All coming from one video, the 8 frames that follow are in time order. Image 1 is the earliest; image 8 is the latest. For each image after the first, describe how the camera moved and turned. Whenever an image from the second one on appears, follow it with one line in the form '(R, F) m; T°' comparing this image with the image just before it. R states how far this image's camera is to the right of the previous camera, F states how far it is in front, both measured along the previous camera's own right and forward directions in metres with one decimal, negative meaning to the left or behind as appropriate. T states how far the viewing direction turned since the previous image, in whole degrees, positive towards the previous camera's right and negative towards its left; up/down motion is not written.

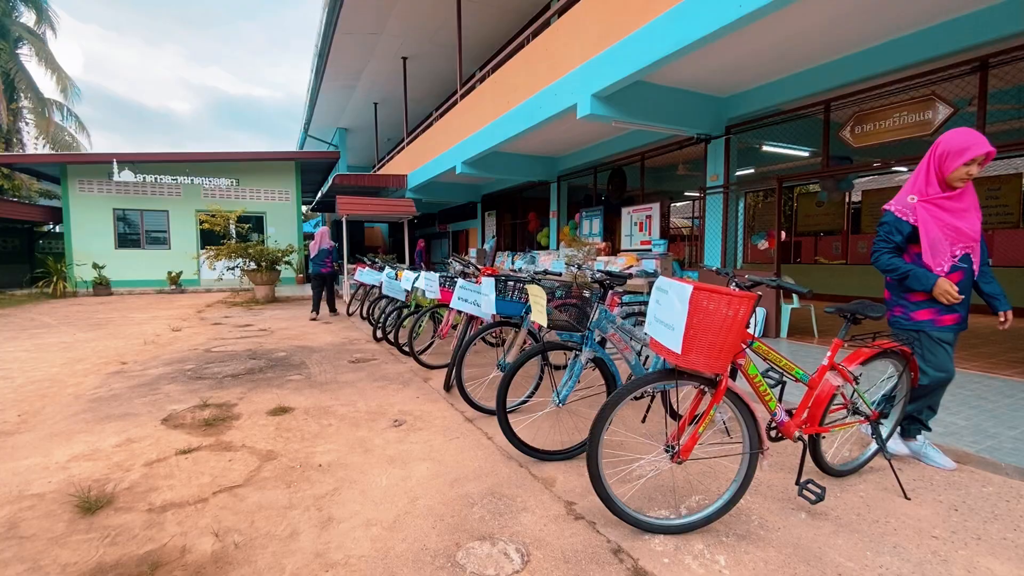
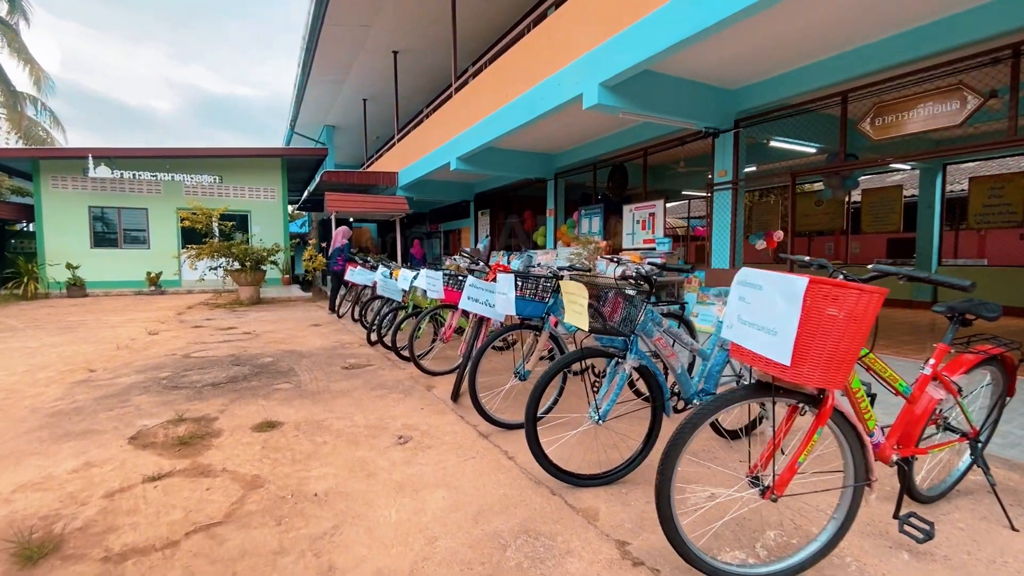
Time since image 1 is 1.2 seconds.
(-0.2, +0.3) m; +1°
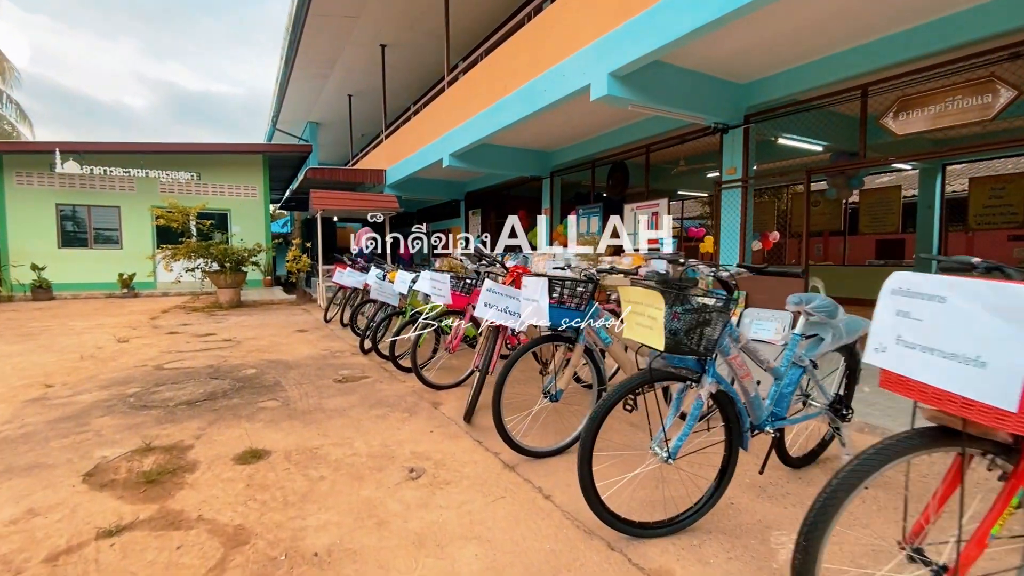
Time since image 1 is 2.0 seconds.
(-0.2, +0.3) m; +2°
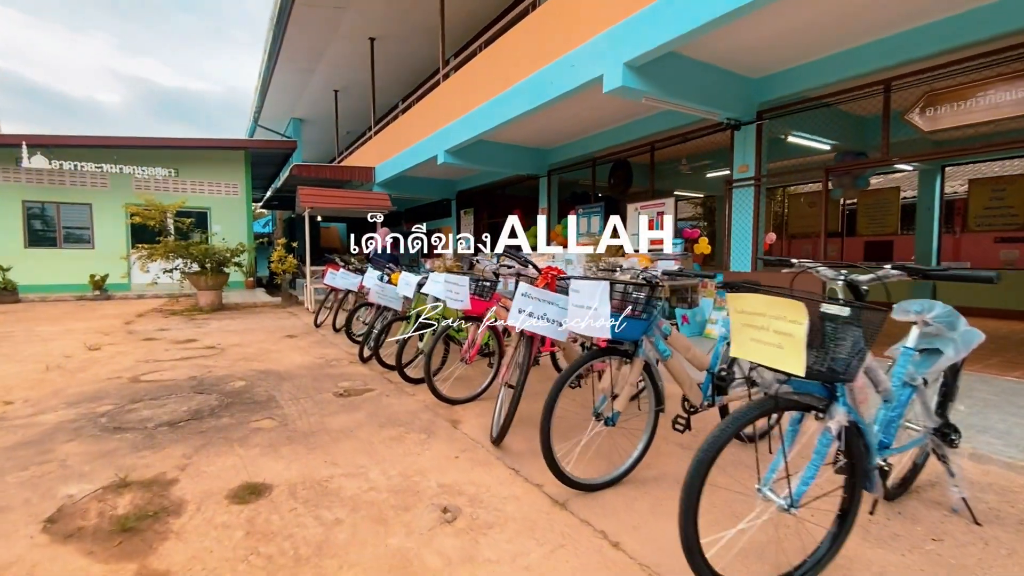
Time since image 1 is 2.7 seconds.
(-0.2, +0.3) m; +2°
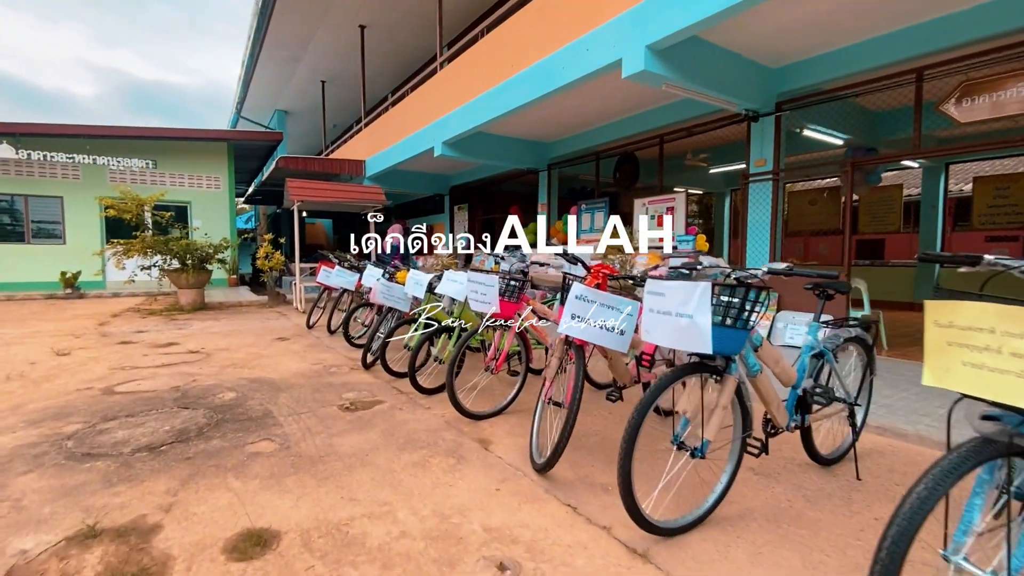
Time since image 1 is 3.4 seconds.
(-0.2, +0.3) m; +2°
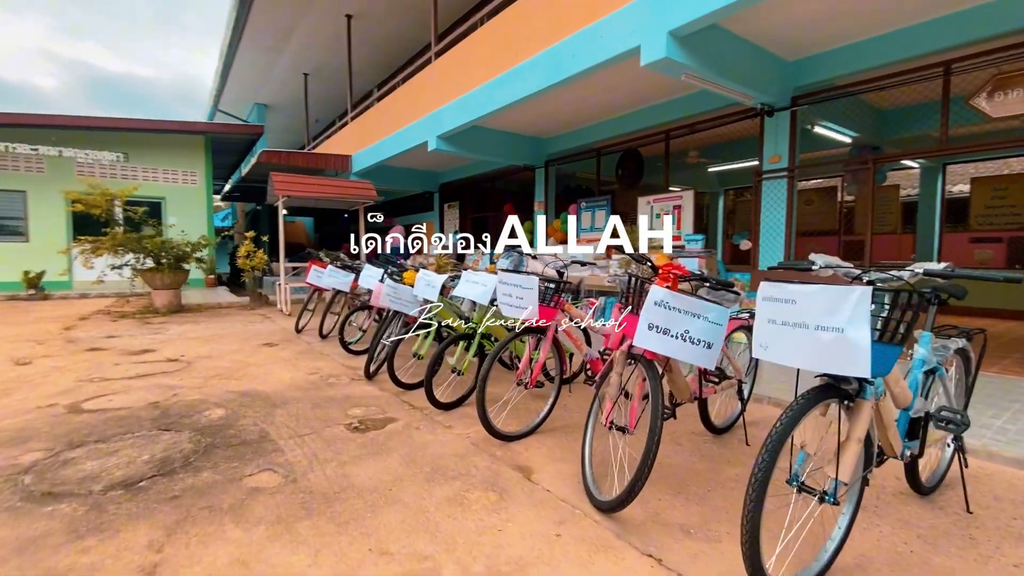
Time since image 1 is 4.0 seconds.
(-0.2, +0.3) m; +2°
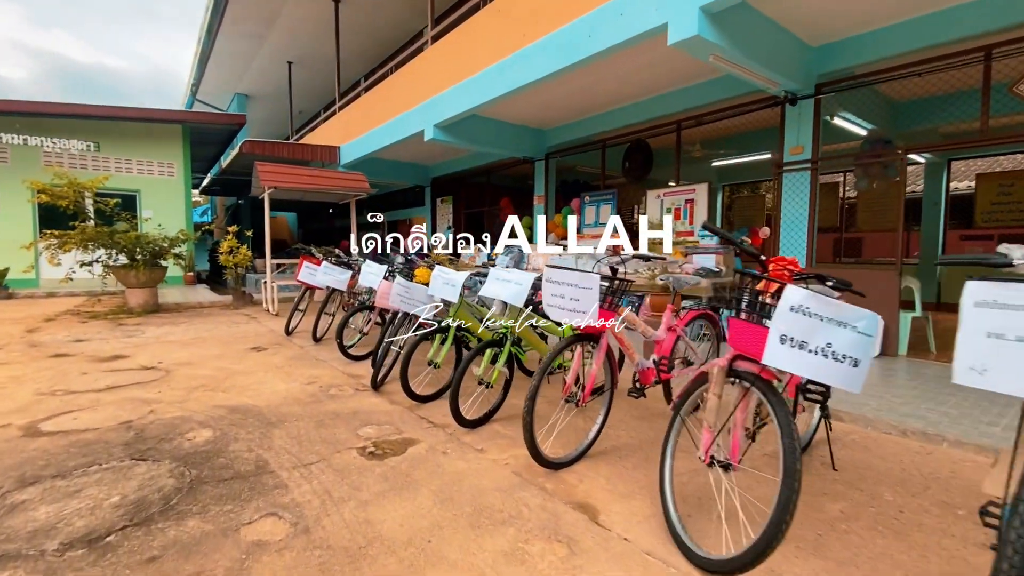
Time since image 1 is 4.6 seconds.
(-0.2, +0.4) m; +2°
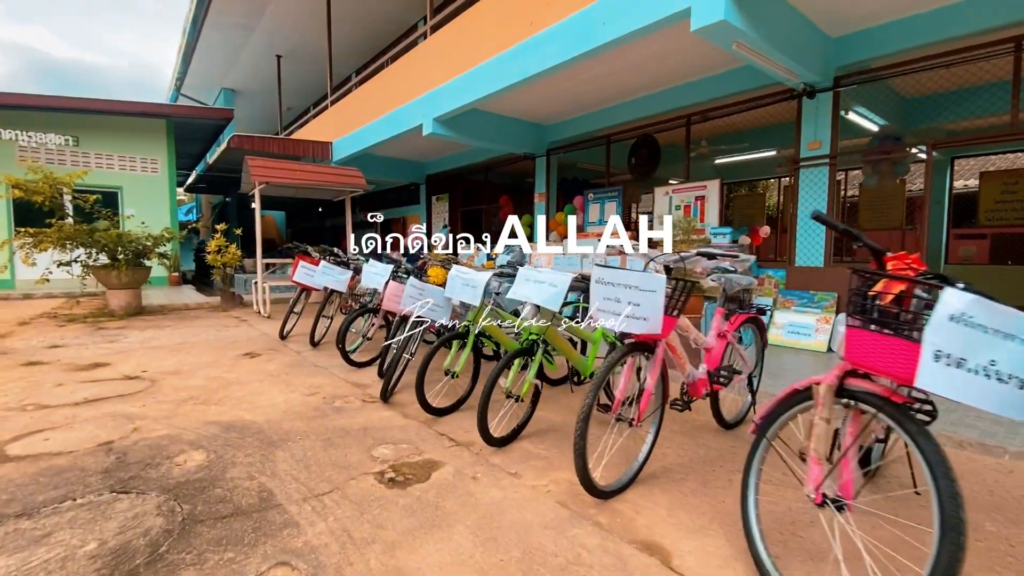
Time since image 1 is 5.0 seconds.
(-0.2, +0.2) m; +1°
